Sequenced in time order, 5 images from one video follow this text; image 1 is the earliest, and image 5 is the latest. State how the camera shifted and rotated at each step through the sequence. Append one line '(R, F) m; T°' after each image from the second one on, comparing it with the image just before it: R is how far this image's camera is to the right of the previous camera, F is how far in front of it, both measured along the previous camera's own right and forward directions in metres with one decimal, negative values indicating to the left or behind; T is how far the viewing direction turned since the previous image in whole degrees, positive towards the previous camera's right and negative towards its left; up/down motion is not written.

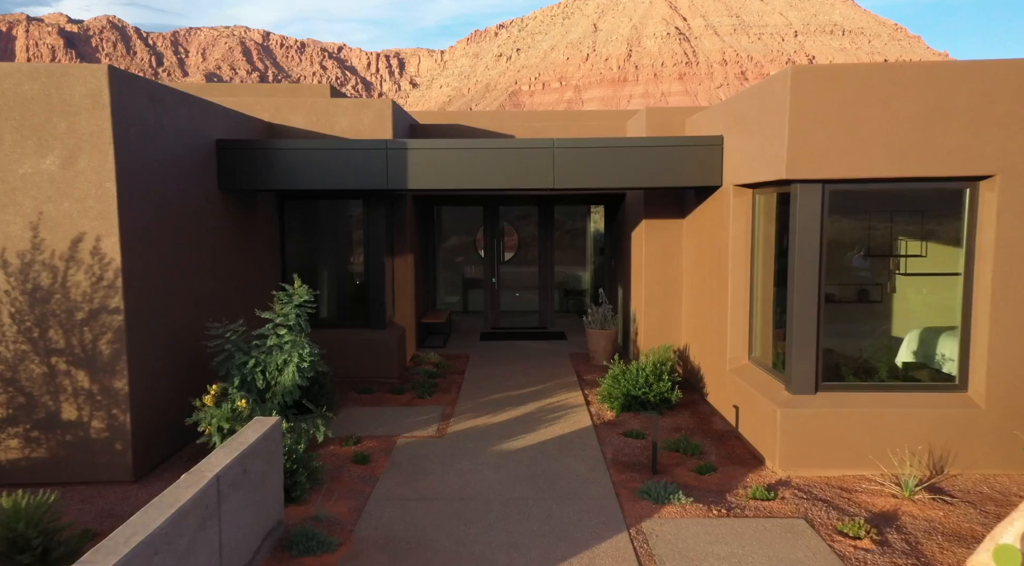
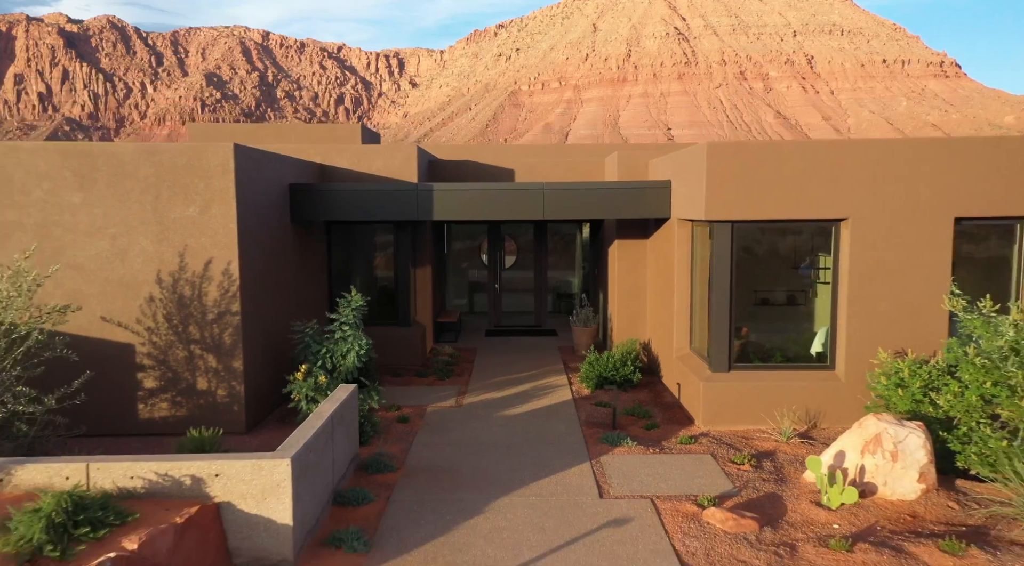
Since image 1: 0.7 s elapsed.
(0.0, -1.9) m; 0°
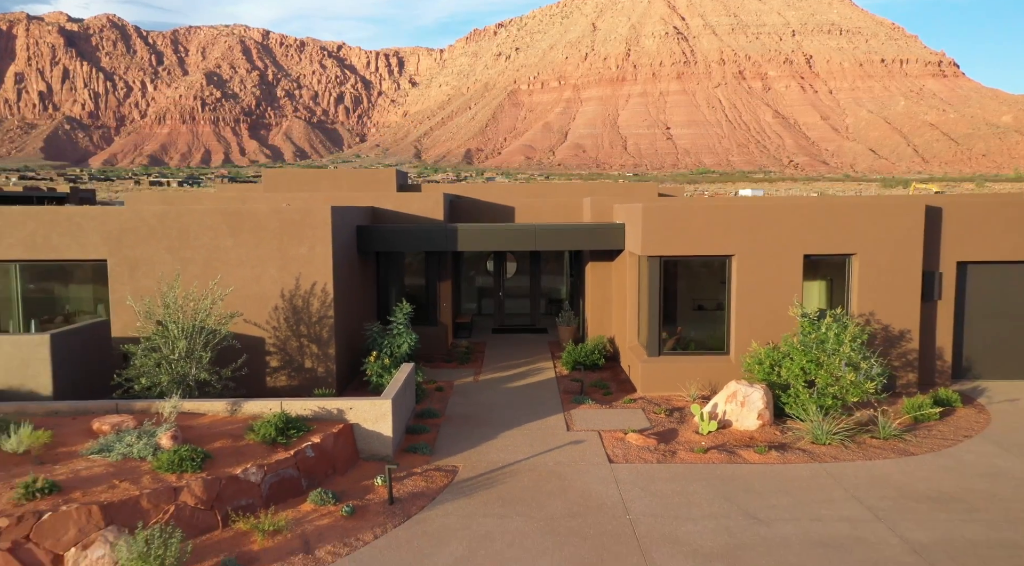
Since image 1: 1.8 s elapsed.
(0.0, -3.1) m; 0°
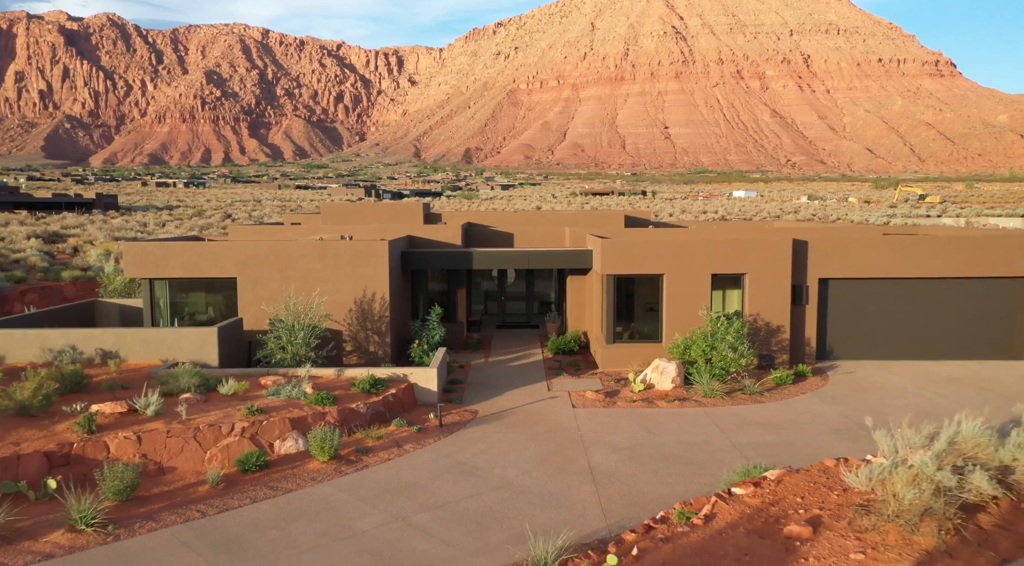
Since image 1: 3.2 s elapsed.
(0.0, -4.2) m; 0°
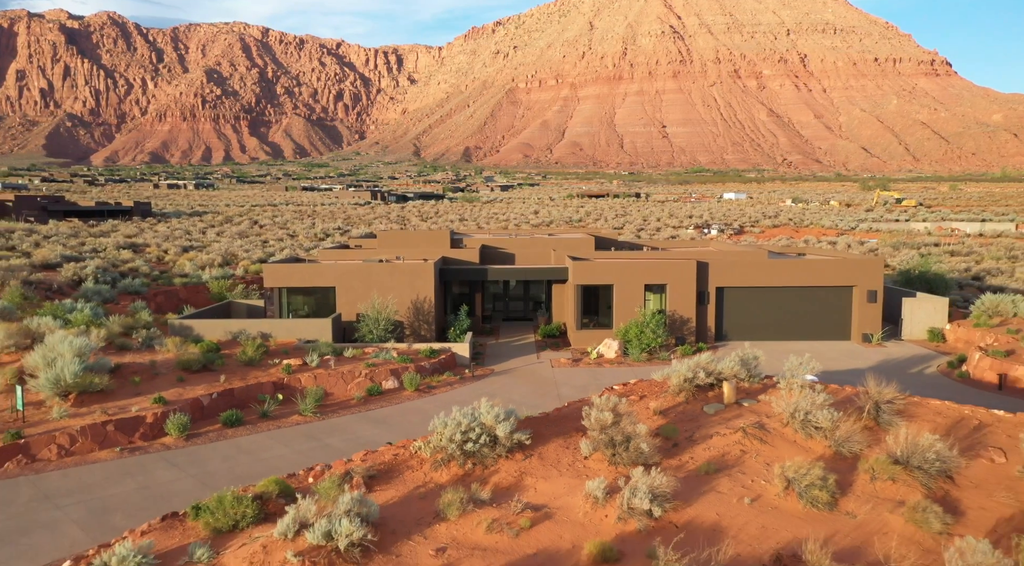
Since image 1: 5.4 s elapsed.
(-0.1, -7.1) m; 0°
